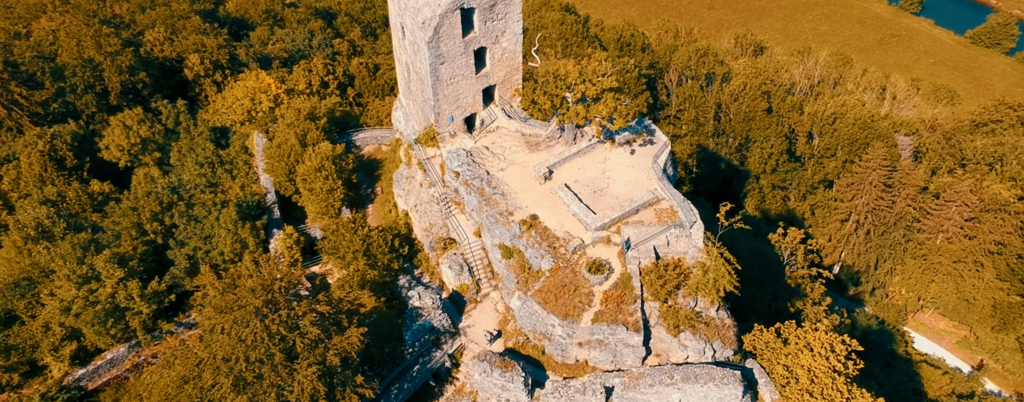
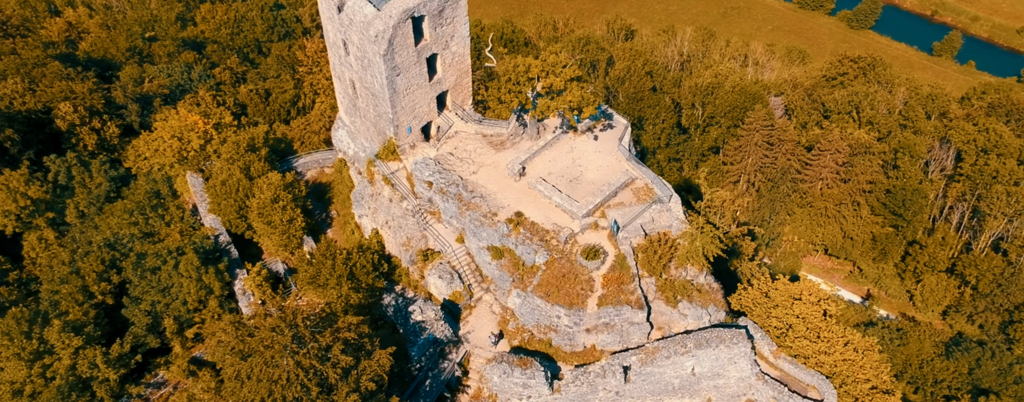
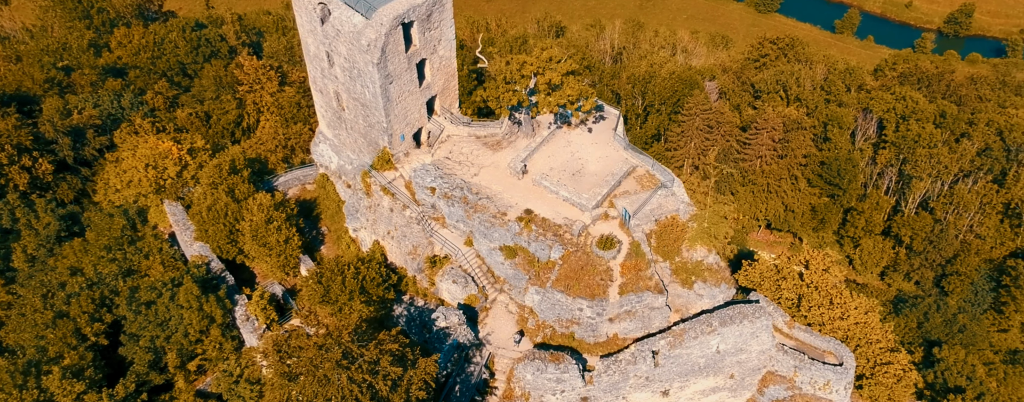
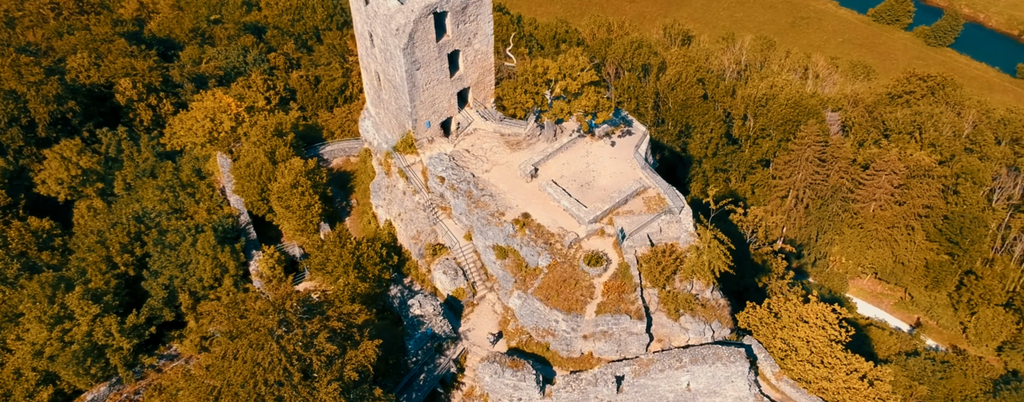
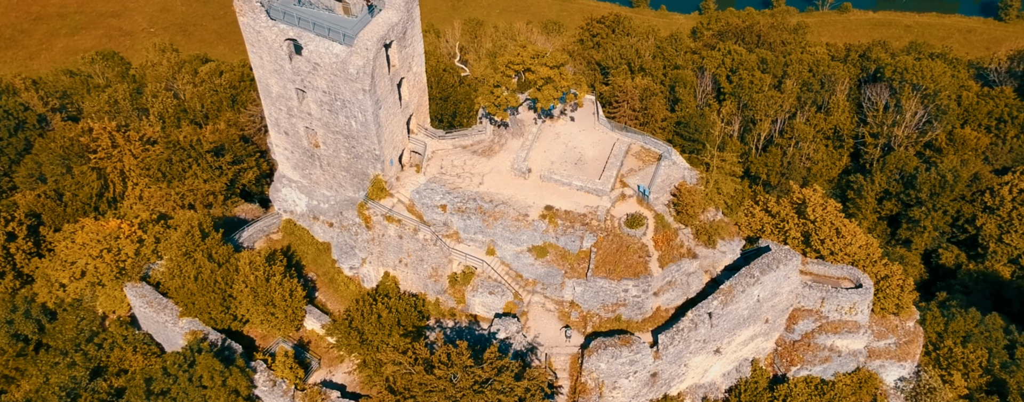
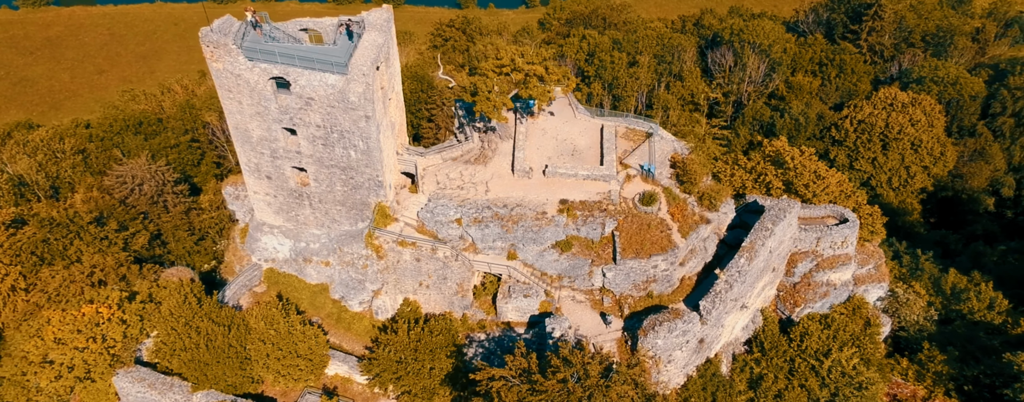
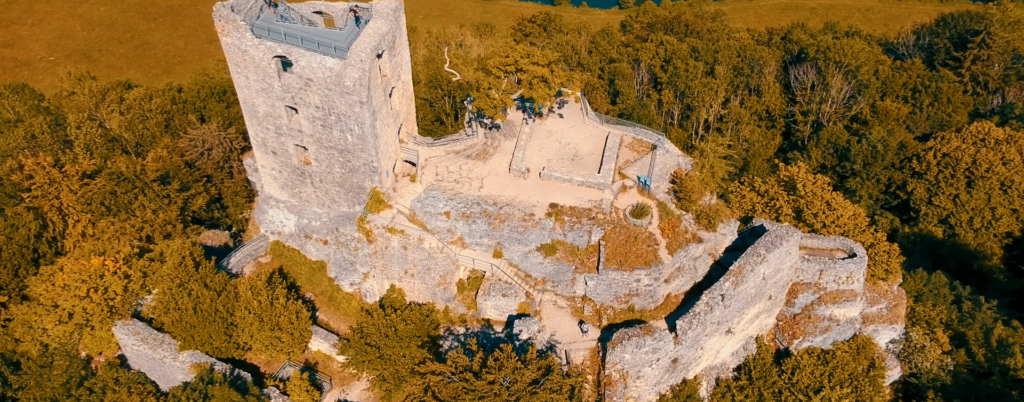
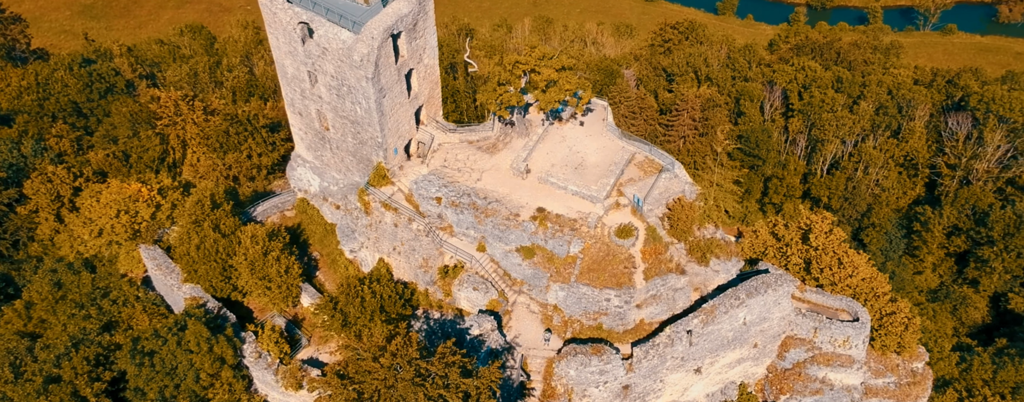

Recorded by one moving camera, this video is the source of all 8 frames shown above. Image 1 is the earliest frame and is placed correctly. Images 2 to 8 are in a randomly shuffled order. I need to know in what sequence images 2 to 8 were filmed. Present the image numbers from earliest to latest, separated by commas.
4, 2, 3, 8, 5, 7, 6
